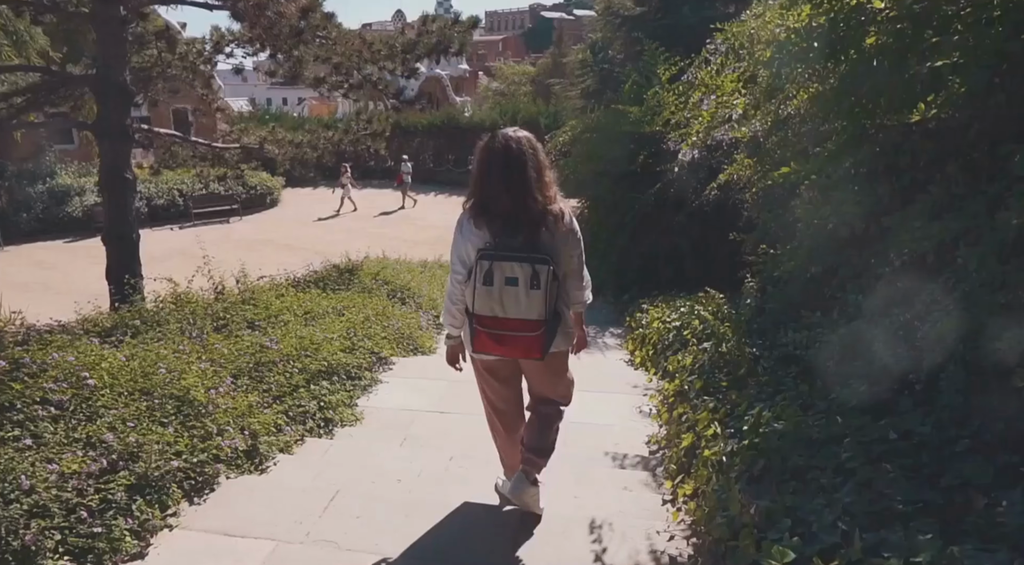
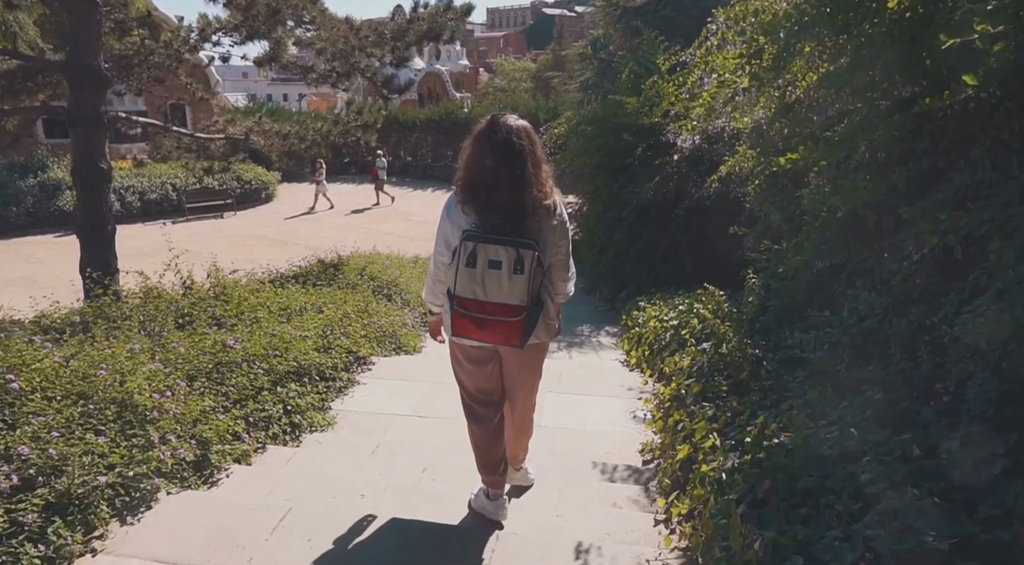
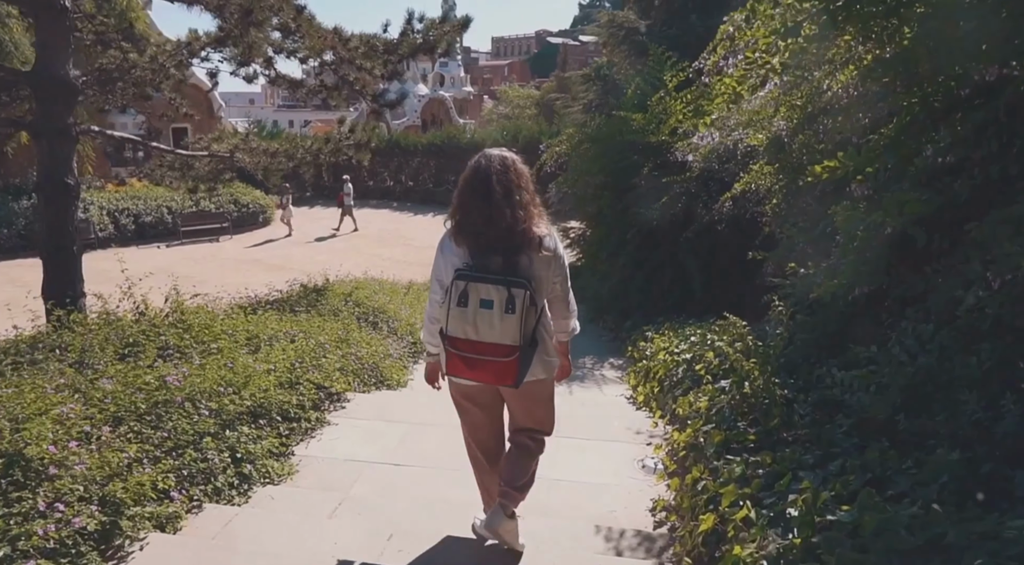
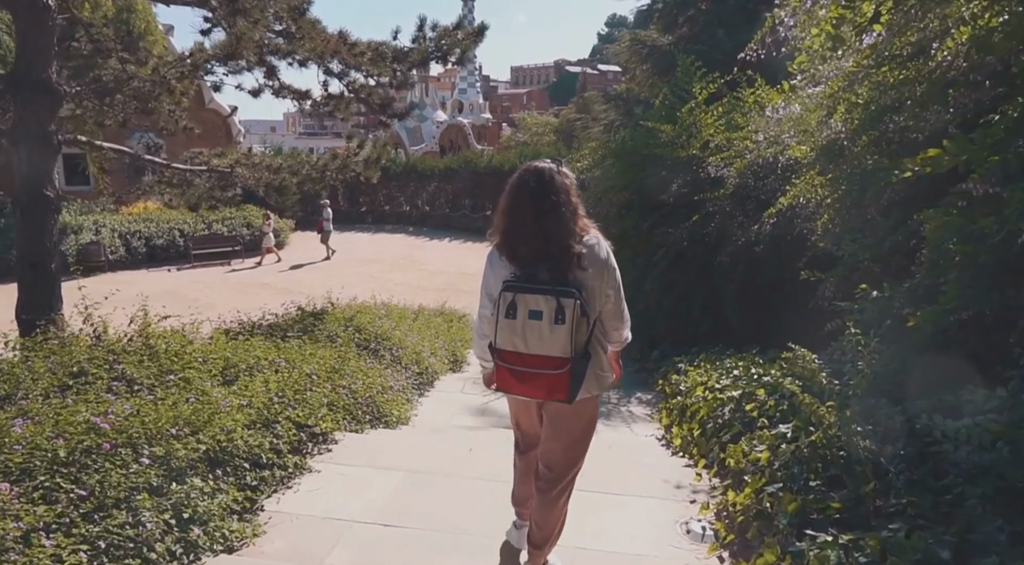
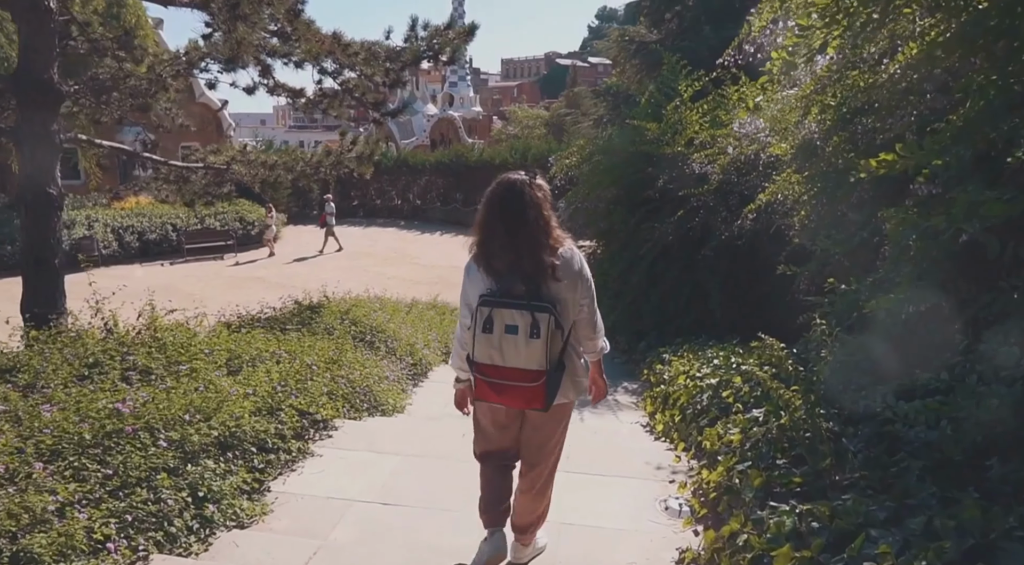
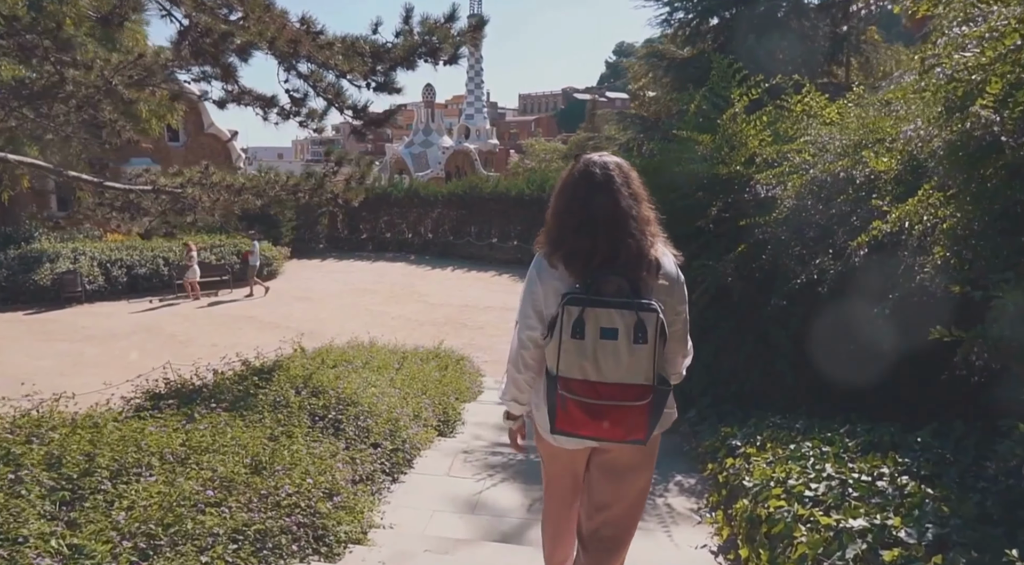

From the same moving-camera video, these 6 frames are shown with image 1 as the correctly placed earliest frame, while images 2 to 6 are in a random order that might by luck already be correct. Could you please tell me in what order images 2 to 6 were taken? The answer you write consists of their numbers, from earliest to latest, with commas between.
2, 3, 5, 4, 6
